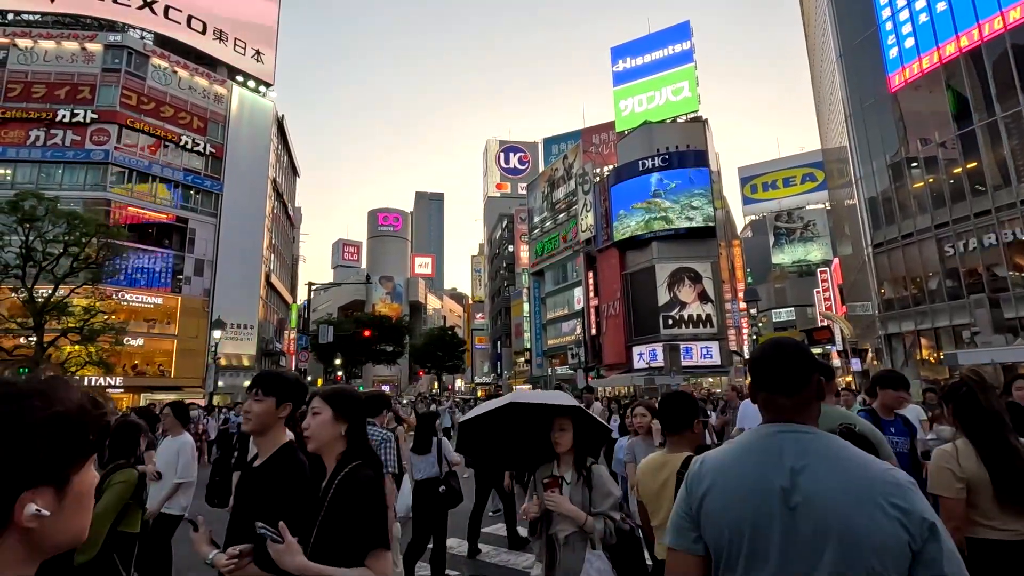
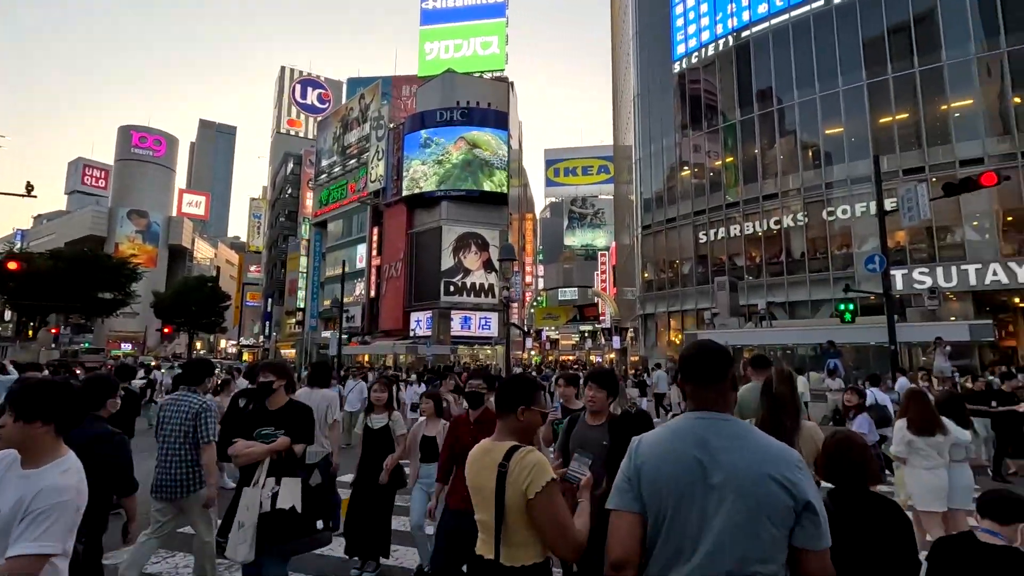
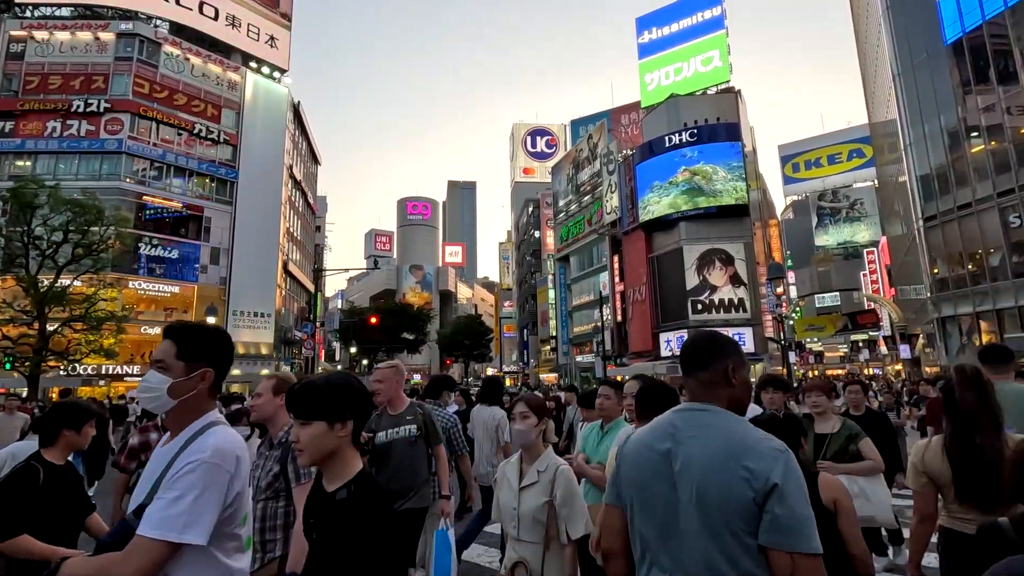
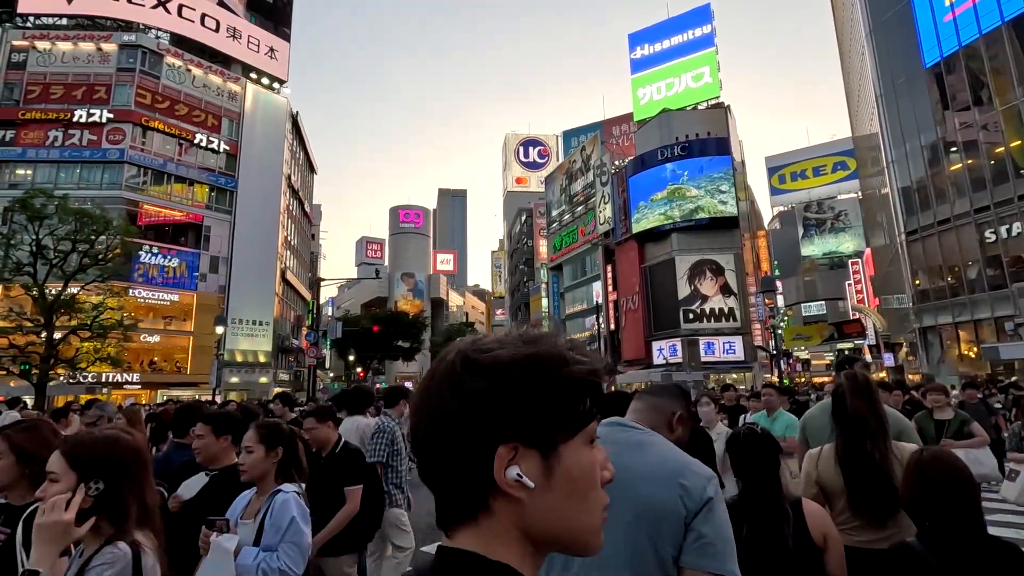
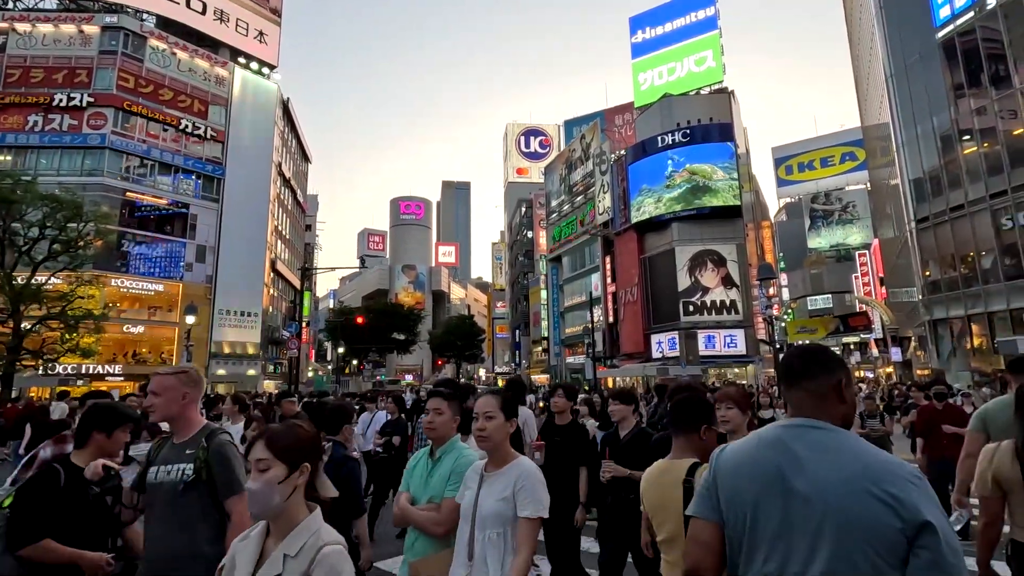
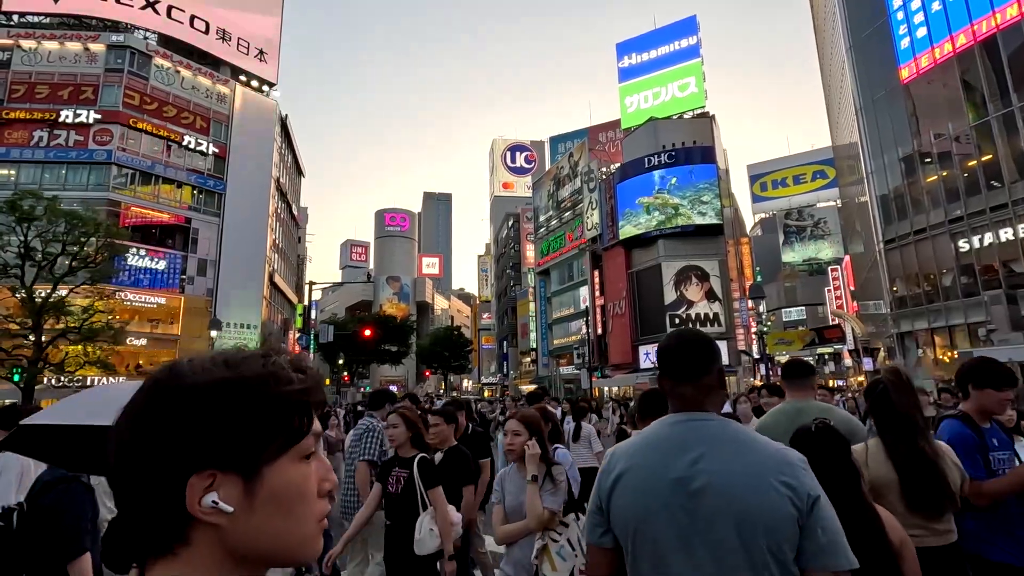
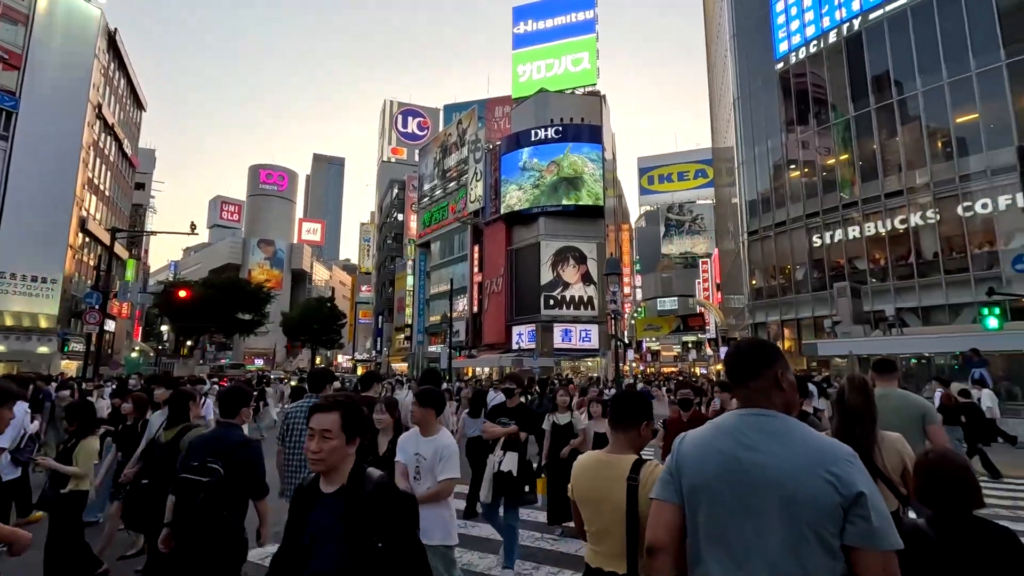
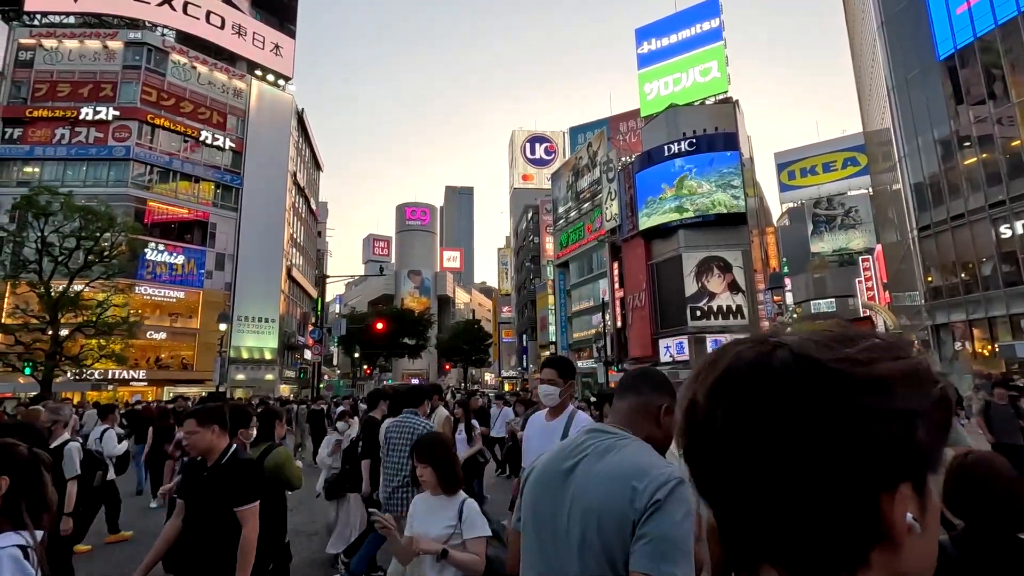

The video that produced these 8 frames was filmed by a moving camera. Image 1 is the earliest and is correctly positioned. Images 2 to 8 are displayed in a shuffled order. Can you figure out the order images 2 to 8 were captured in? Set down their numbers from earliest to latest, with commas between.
6, 4, 8, 3, 5, 7, 2
